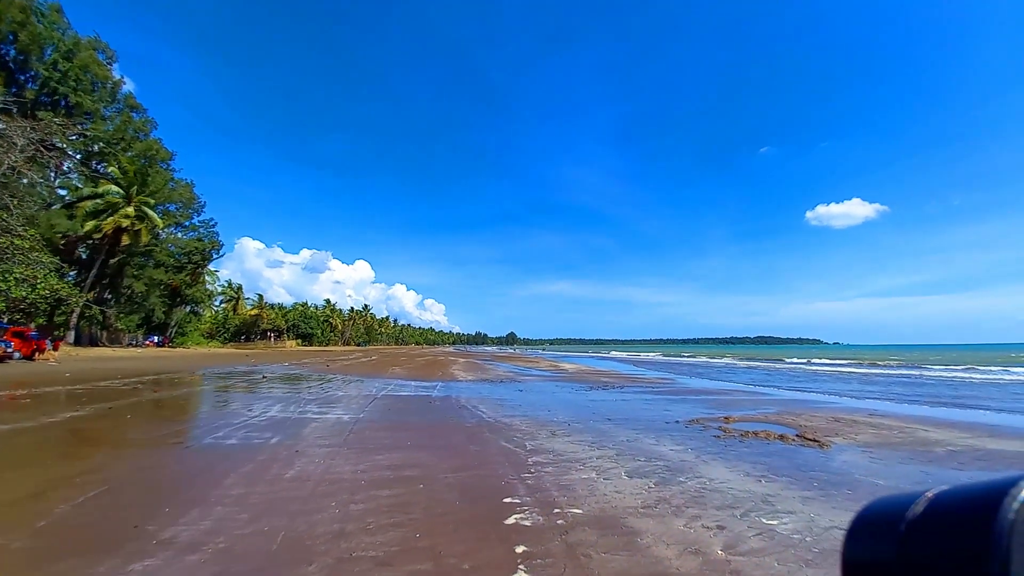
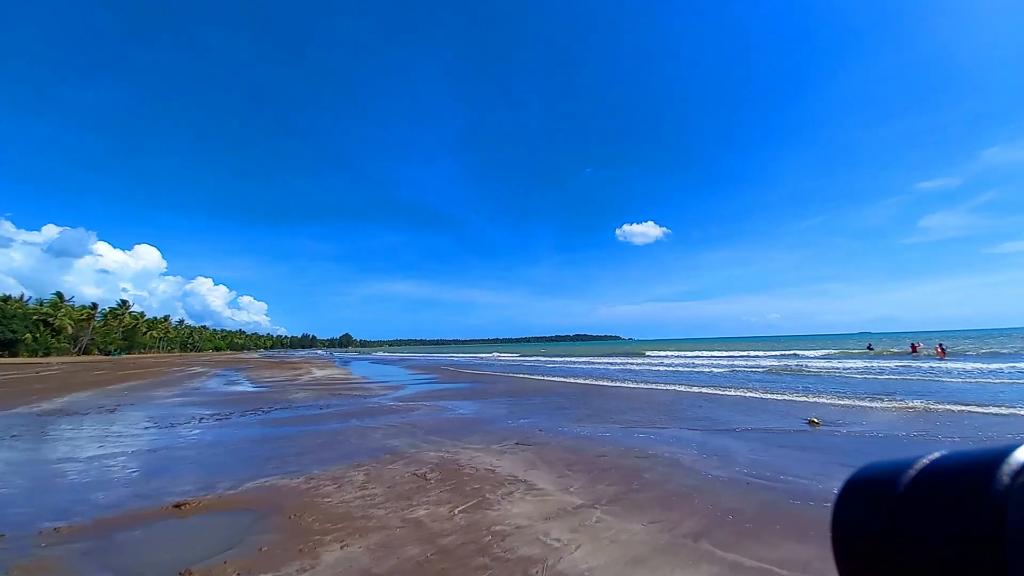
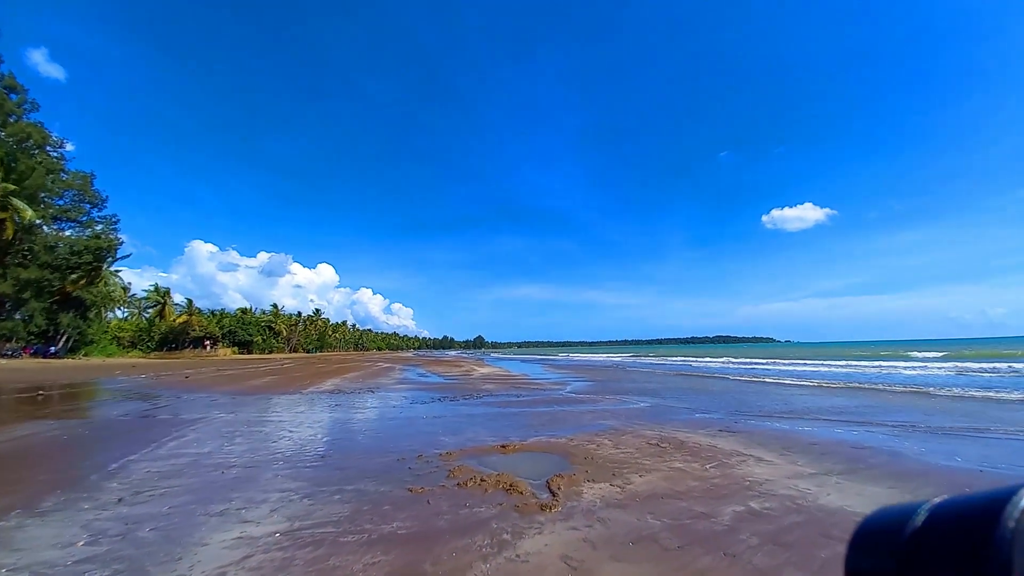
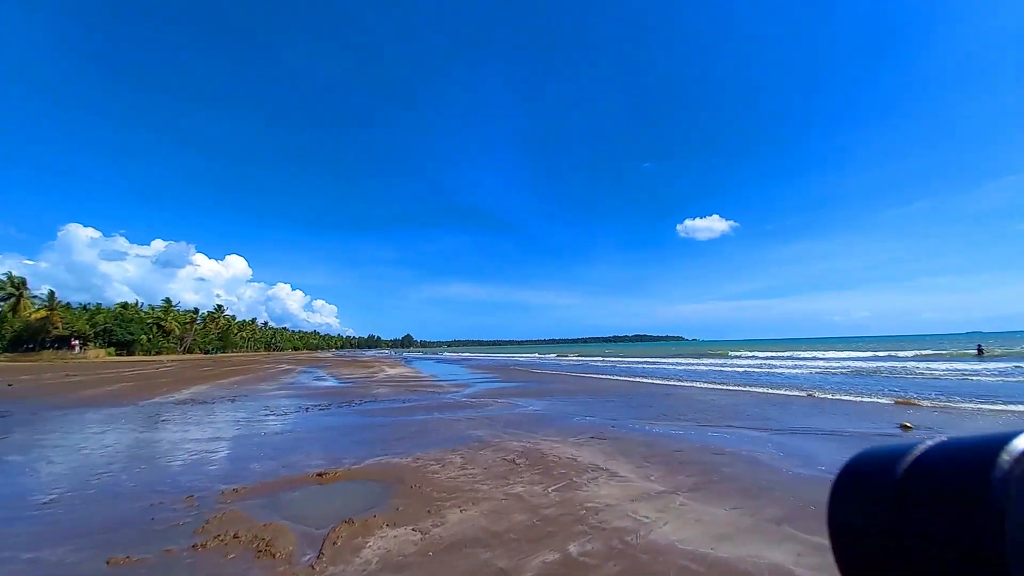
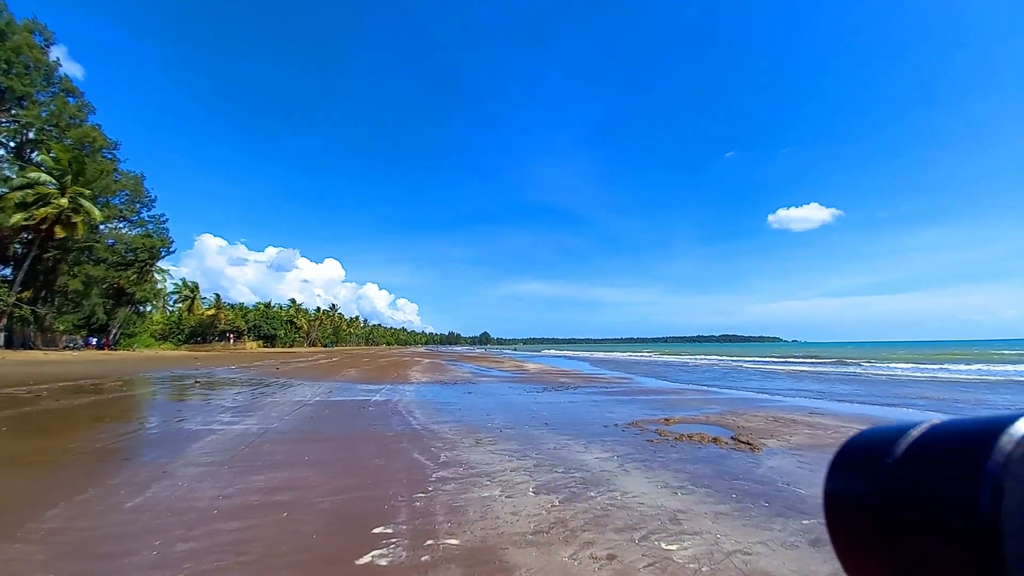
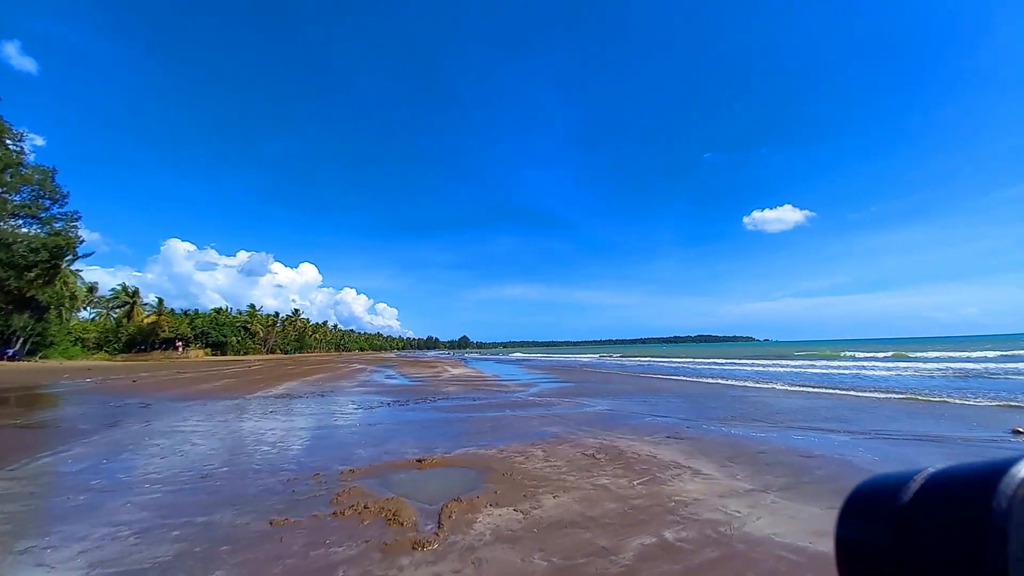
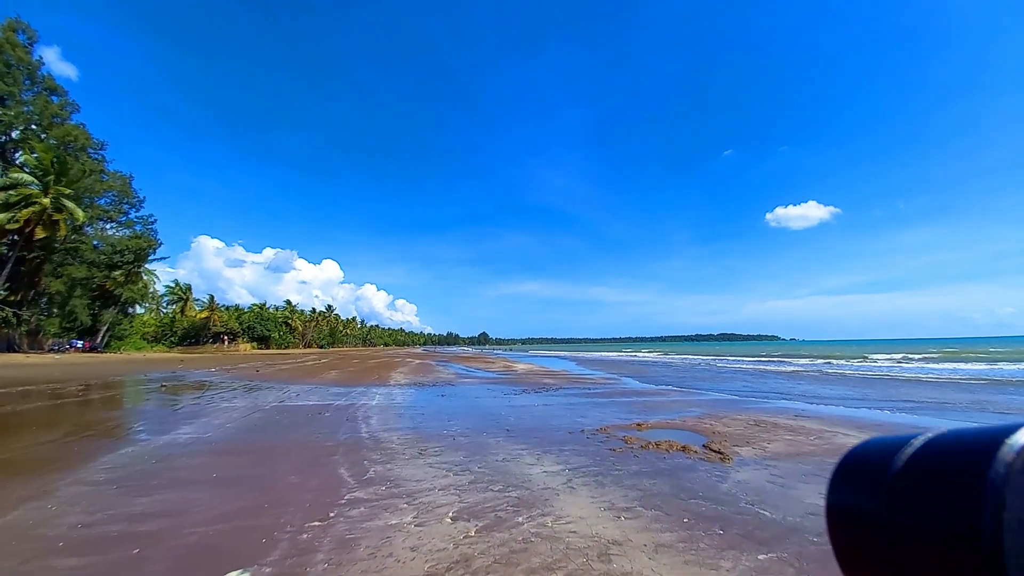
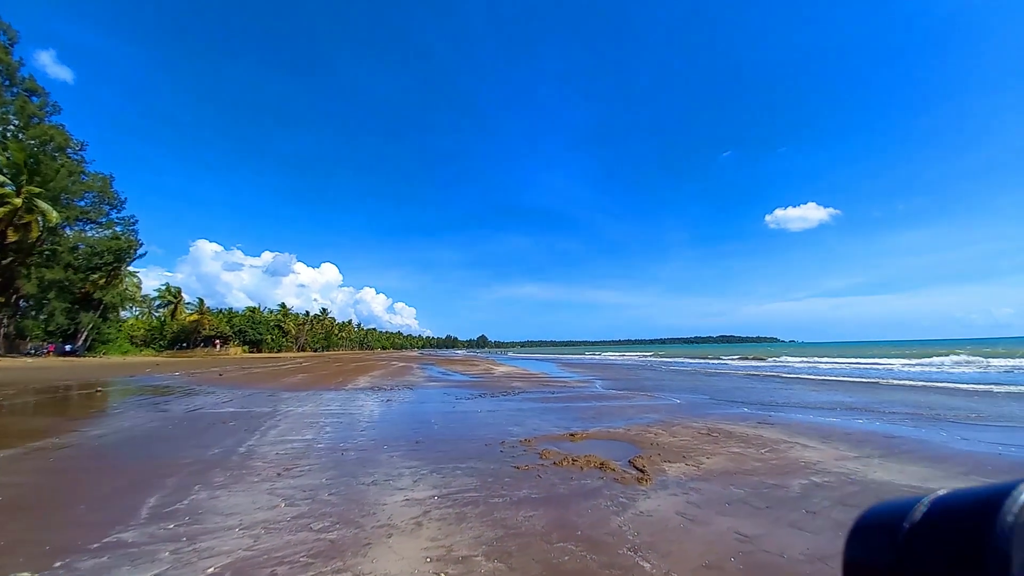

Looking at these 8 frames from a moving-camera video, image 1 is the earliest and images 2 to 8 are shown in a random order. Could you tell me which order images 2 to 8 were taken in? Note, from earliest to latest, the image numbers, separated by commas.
5, 7, 8, 3, 6, 4, 2
